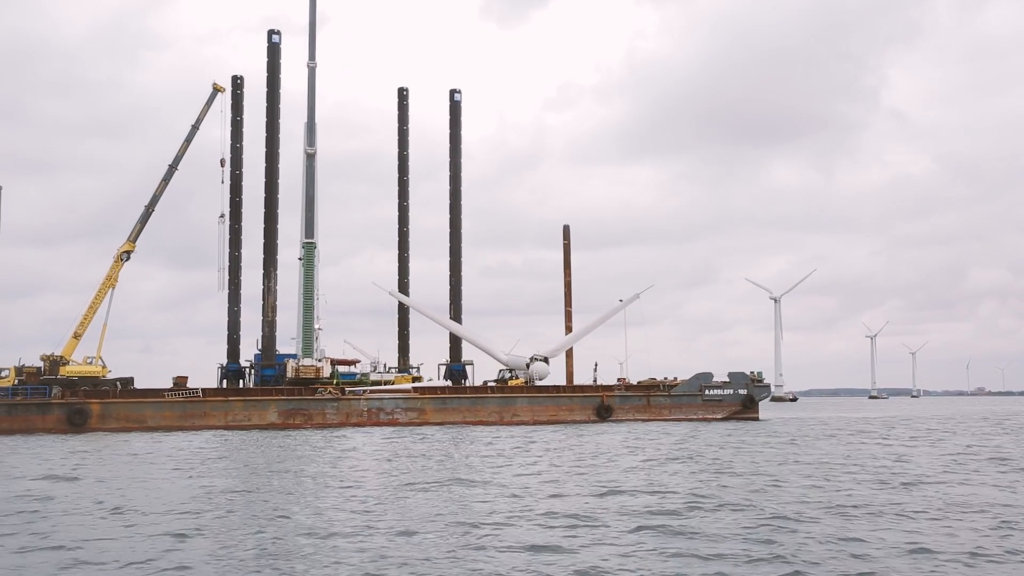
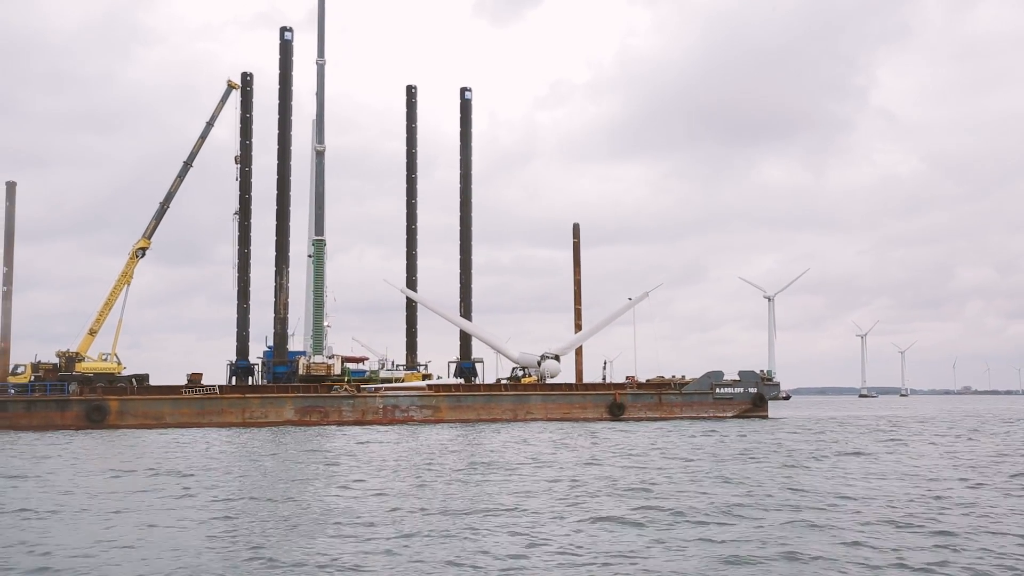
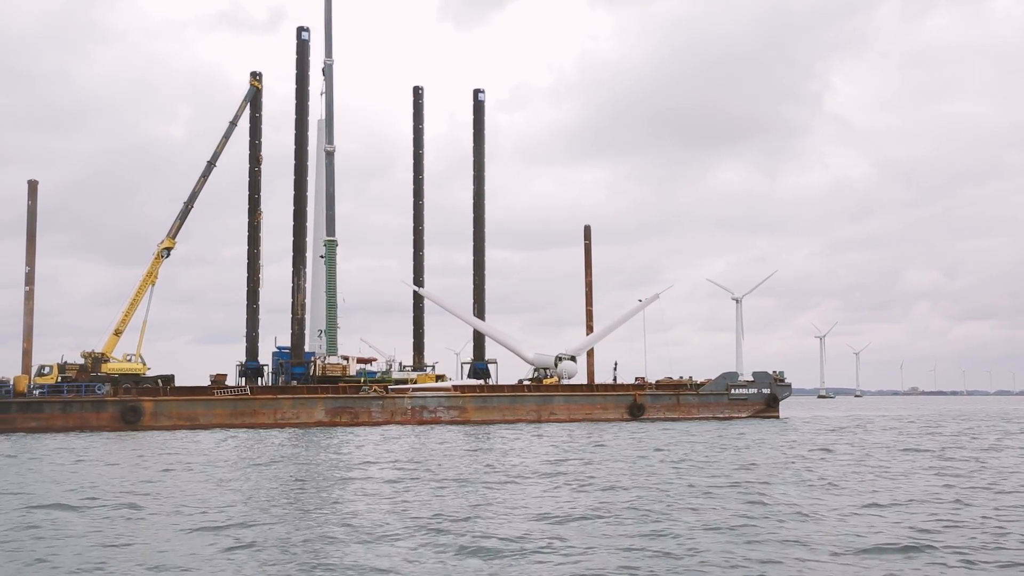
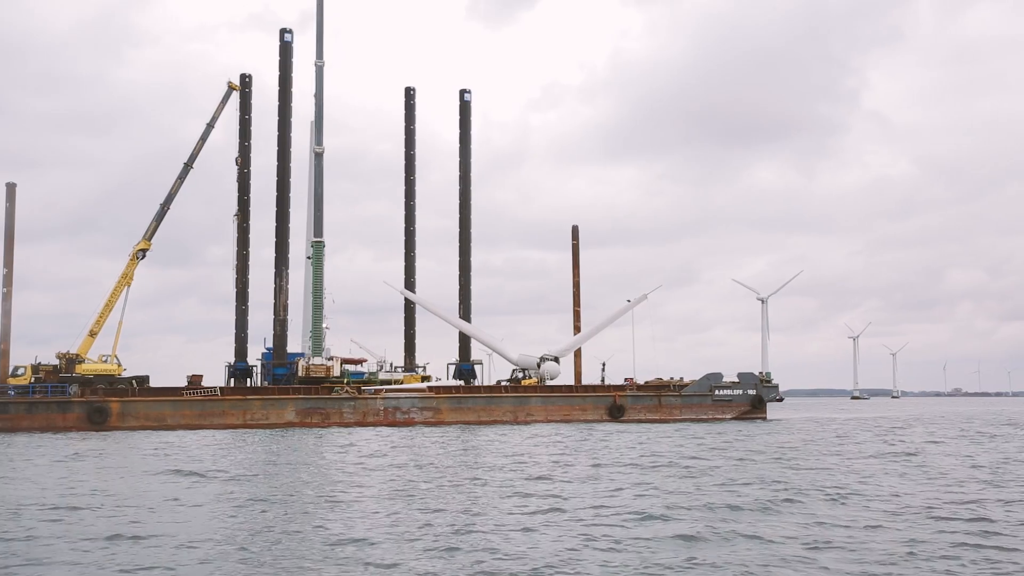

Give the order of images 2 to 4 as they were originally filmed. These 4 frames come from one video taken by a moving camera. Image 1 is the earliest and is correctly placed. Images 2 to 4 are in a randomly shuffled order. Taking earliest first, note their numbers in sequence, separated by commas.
2, 4, 3
